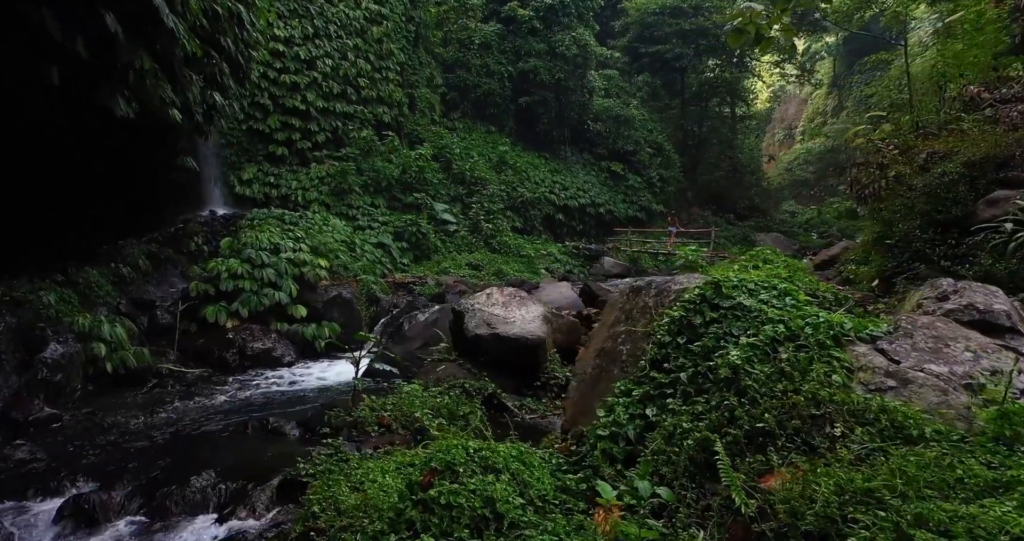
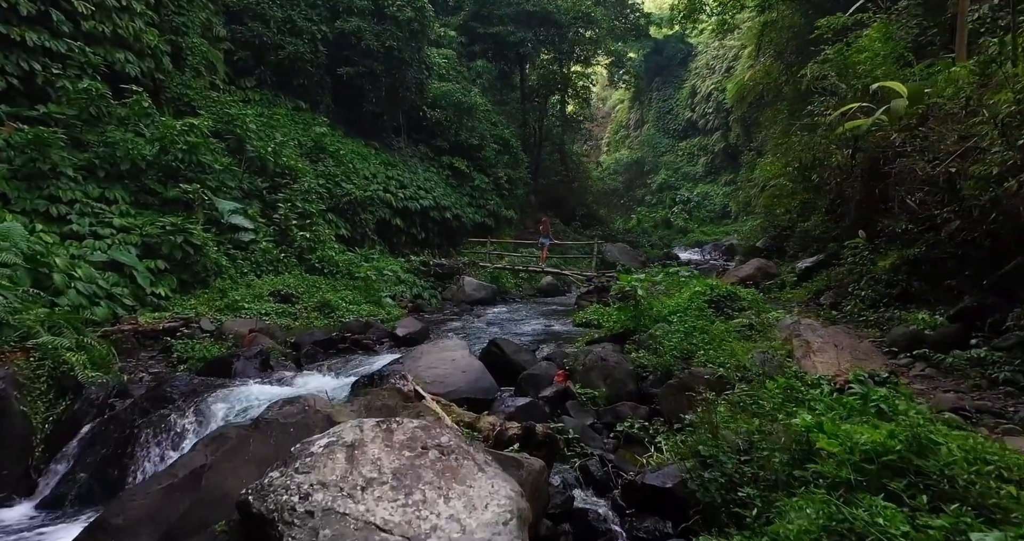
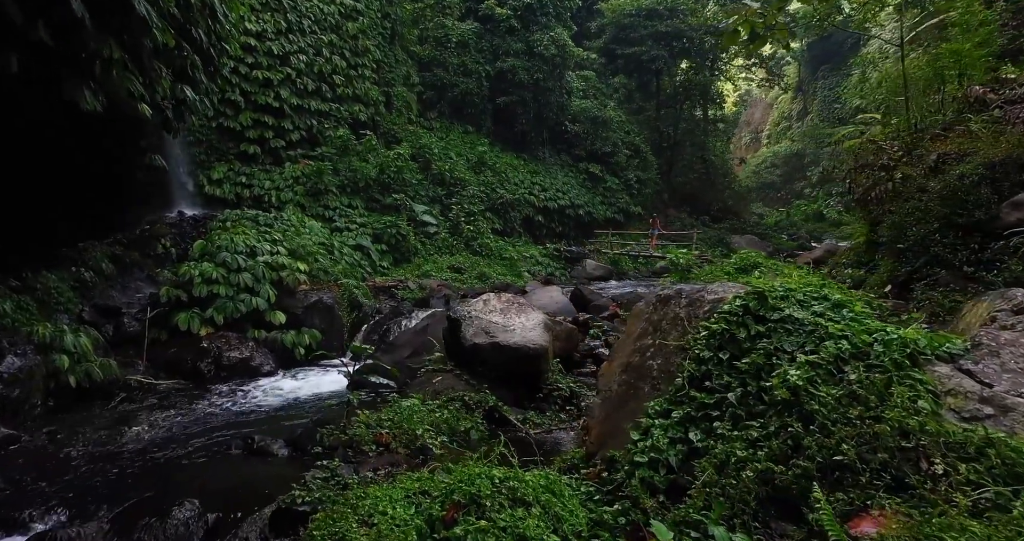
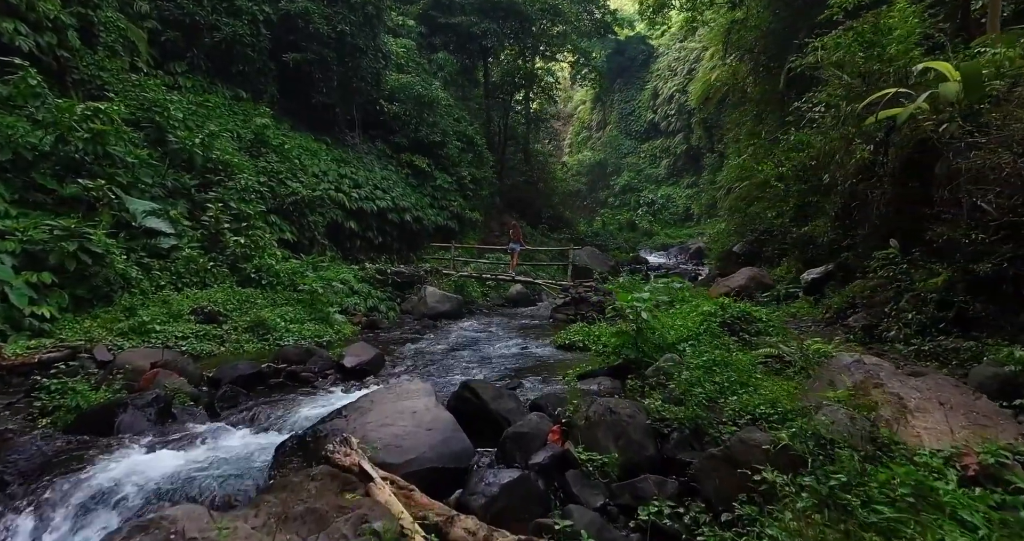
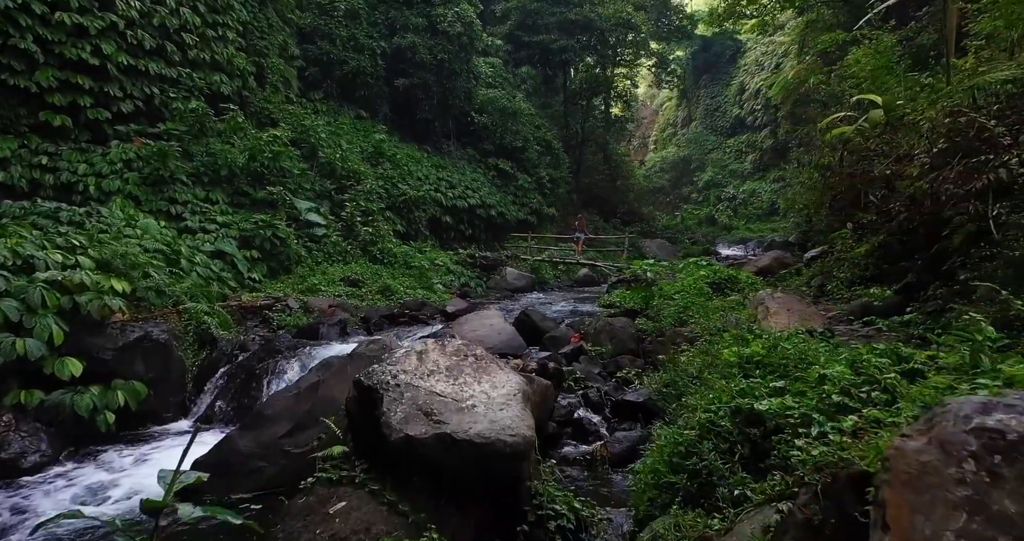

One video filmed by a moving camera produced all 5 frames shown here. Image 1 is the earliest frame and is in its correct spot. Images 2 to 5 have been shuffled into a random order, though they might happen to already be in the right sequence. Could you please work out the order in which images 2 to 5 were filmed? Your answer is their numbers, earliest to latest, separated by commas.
3, 5, 2, 4
